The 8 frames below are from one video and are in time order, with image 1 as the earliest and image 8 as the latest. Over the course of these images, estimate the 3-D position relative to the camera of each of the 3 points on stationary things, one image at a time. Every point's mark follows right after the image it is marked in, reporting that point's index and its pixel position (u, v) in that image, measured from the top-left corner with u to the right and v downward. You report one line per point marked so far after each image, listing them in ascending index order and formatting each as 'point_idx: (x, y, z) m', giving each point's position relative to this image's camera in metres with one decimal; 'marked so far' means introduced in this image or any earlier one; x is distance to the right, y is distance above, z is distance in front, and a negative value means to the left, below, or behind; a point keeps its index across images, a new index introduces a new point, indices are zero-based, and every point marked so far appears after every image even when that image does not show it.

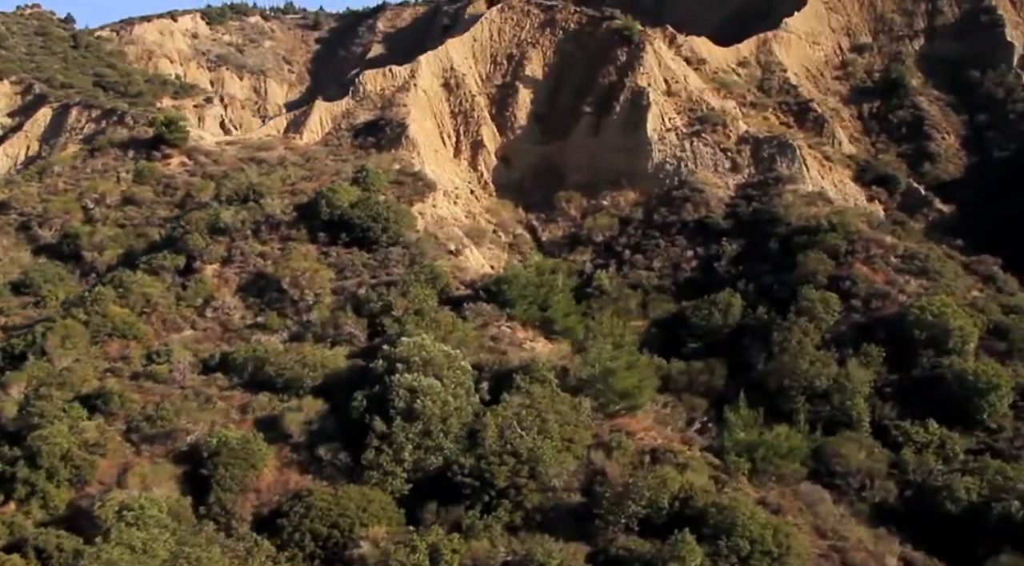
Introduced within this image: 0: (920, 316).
0: (+6.2, -0.5, +17.7) m
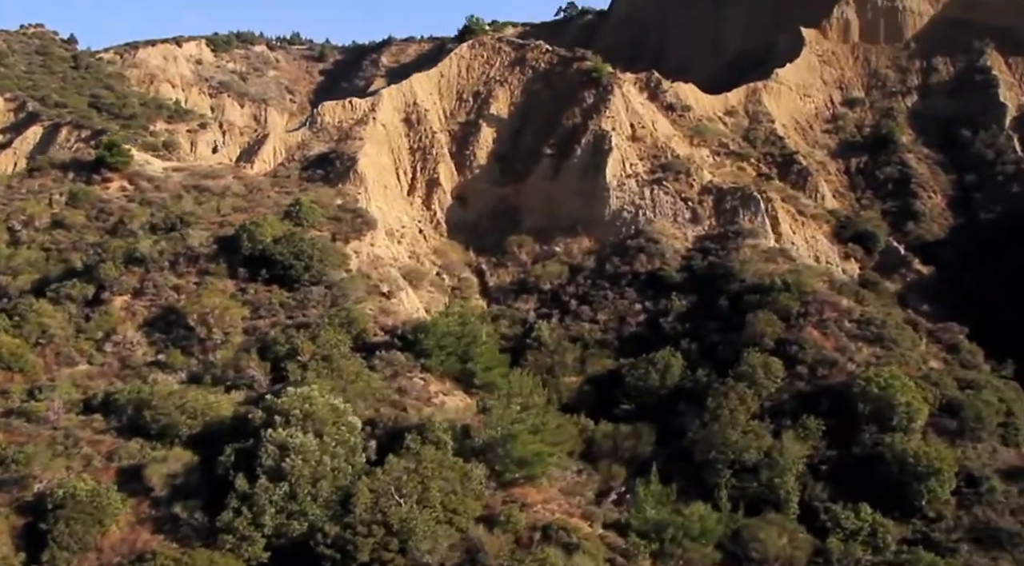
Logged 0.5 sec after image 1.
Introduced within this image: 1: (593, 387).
0: (+5.0, -1.5, +16.5) m
1: (+1.3, -1.7, +19.0) m
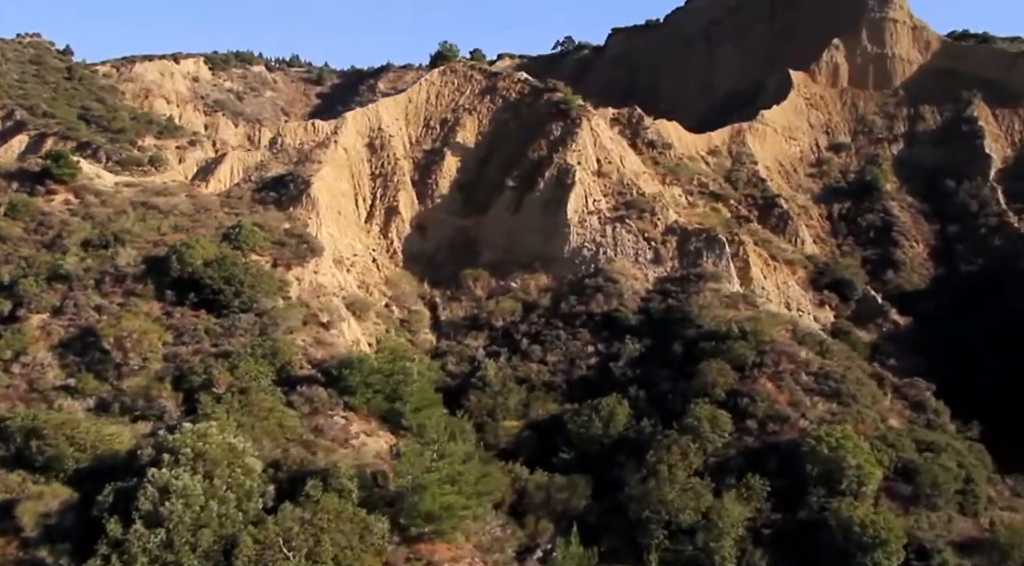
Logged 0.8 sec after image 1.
0: (+4.1, -2.2, +15.5) m
1: (+0.3, -2.3, +17.9) m
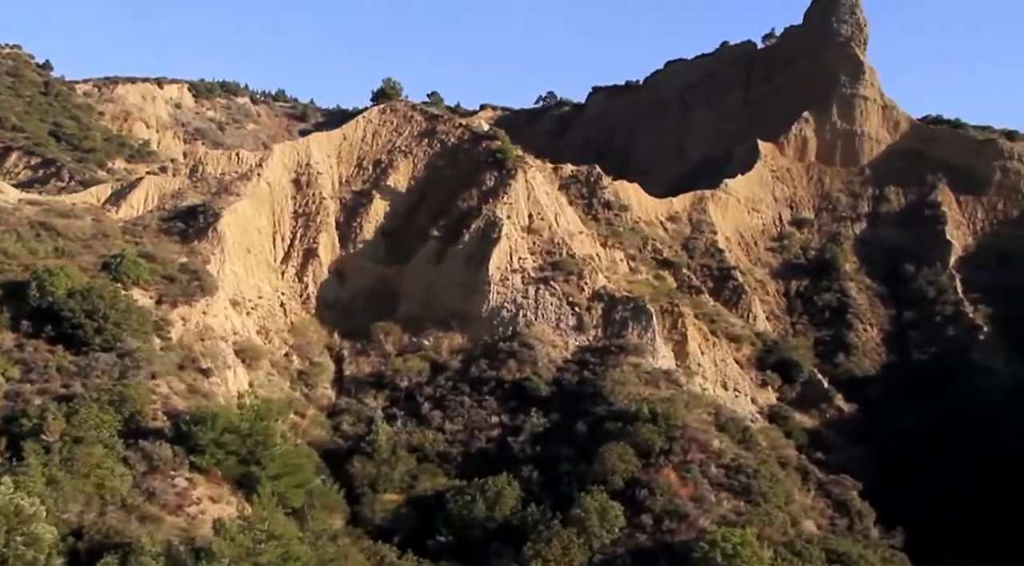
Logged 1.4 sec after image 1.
0: (+2.4, -3.2, +13.9) m
1: (-1.4, -3.2, +16.3) m
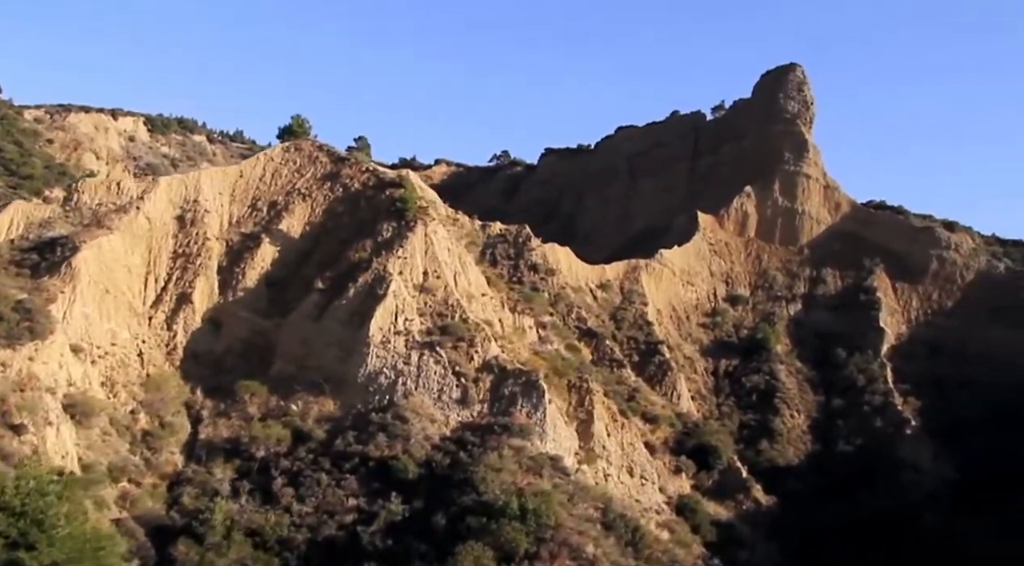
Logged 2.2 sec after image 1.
0: (+0.5, -4.1, +11.7) m
1: (-3.3, -3.9, +13.9) m
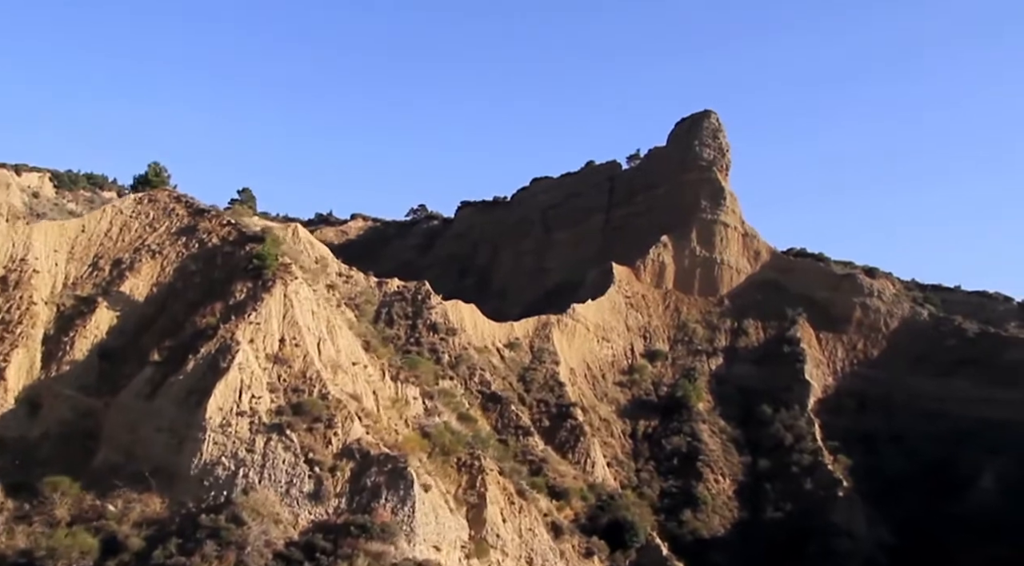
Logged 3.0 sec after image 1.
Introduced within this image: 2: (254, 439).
0: (-0.8, -4.7, +8.5) m
1: (-4.8, -4.6, +10.5) m
2: (-3.7, -2.2, +16.5) m
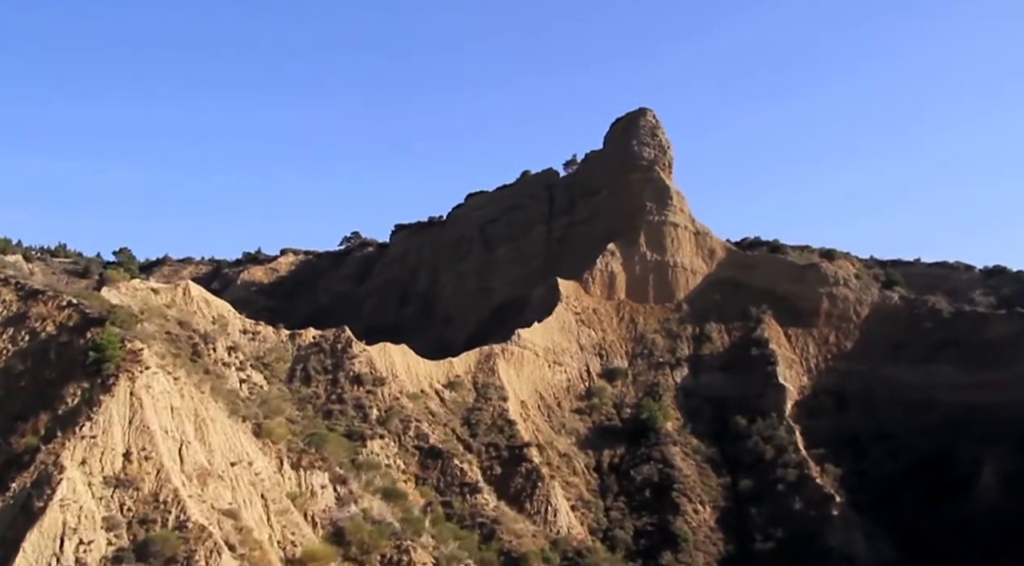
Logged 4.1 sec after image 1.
0: (-1.2, -5.5, +4.3) m
1: (-5.2, -5.9, +6.2) m
2: (-4.6, -3.4, +12.2) m
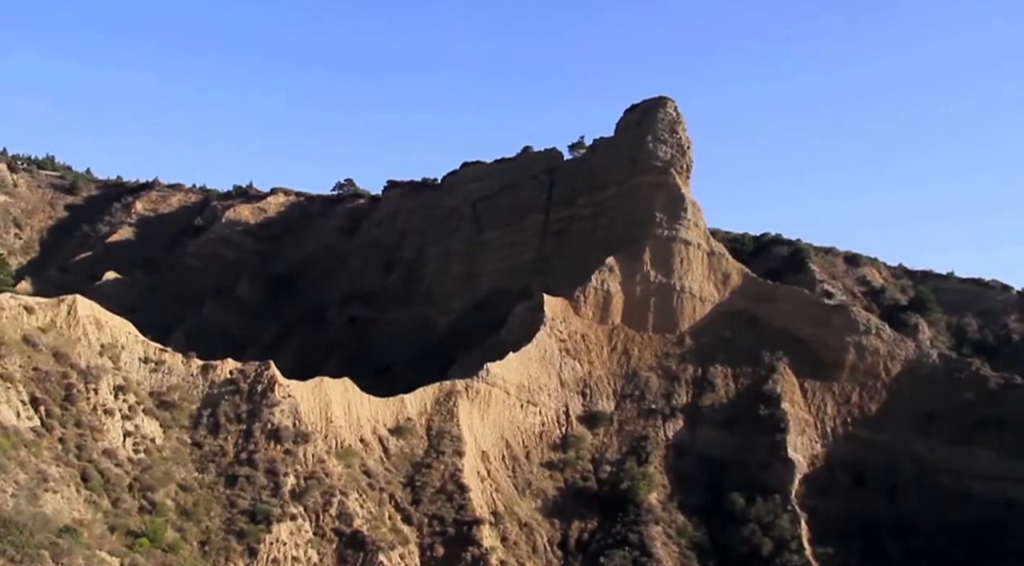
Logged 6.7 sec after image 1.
0: (-2.8, -8.0, -0.9) m
1: (-6.9, -7.9, +1.0) m
2: (-5.9, -5.2, +6.8) m
